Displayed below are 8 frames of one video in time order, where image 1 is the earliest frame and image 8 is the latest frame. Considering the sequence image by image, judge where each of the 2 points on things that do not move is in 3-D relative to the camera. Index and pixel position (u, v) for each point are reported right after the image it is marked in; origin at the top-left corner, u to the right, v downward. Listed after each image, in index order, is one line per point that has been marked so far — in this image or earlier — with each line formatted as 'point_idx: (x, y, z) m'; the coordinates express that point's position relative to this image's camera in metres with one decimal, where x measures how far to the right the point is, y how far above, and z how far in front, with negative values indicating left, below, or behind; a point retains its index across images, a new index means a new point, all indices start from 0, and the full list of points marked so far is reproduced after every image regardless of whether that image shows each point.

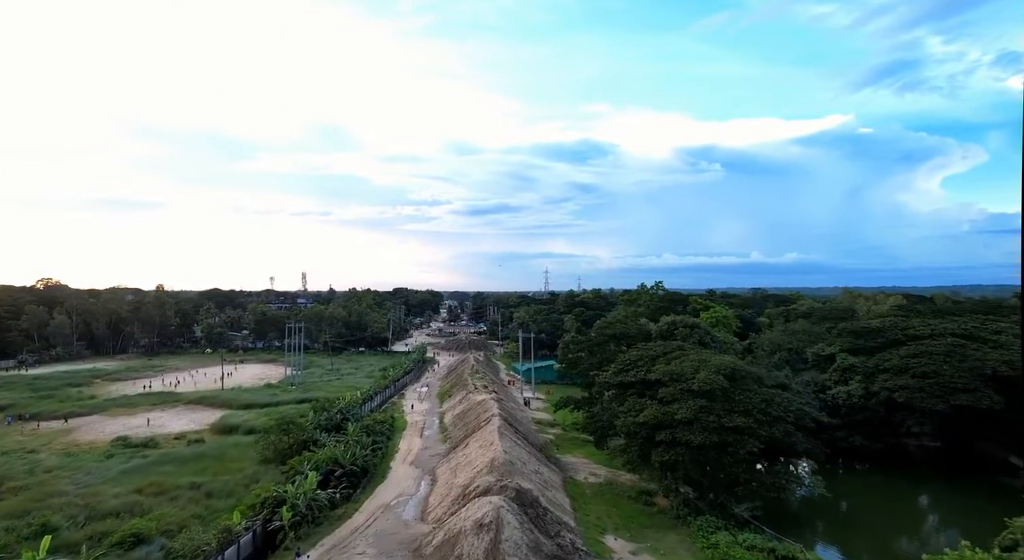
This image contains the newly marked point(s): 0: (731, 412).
0: (+7.7, -4.7, +19.3) m
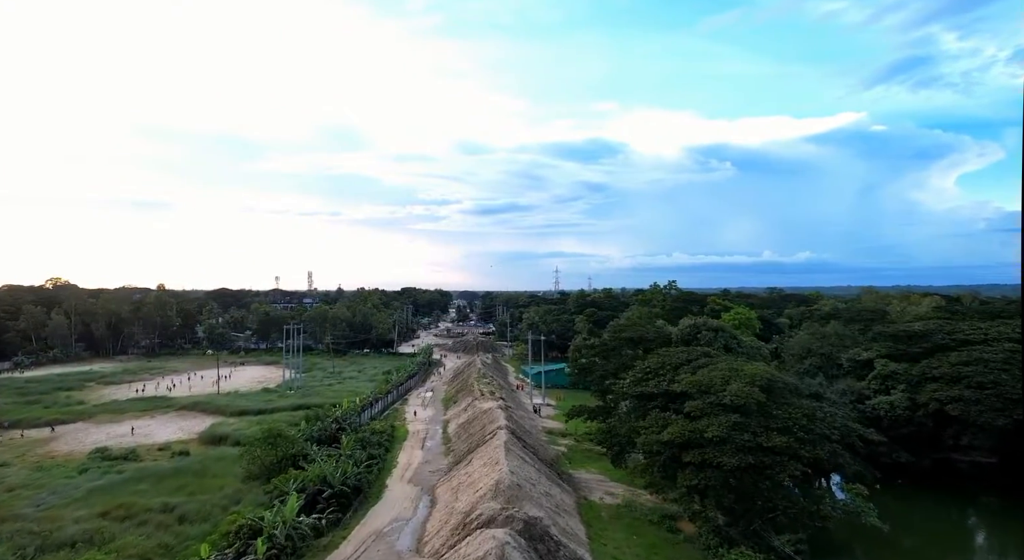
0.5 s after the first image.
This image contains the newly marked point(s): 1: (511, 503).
0: (+7.9, -4.6, +17.0) m
1: (0.0, -6.8, +16.6) m
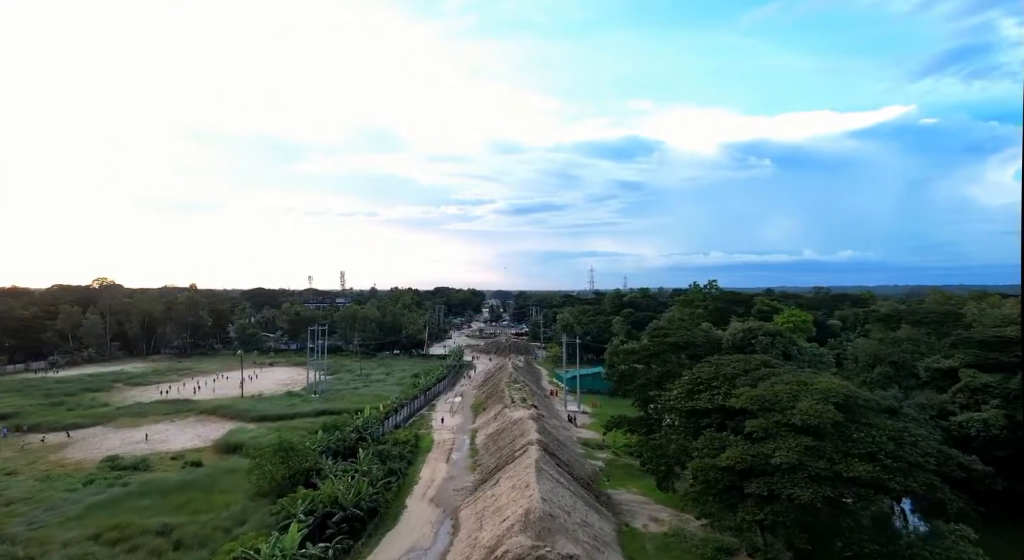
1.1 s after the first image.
0: (+8.8, -4.6, +14.2) m
1: (+0.8, -6.8, +14.3) m
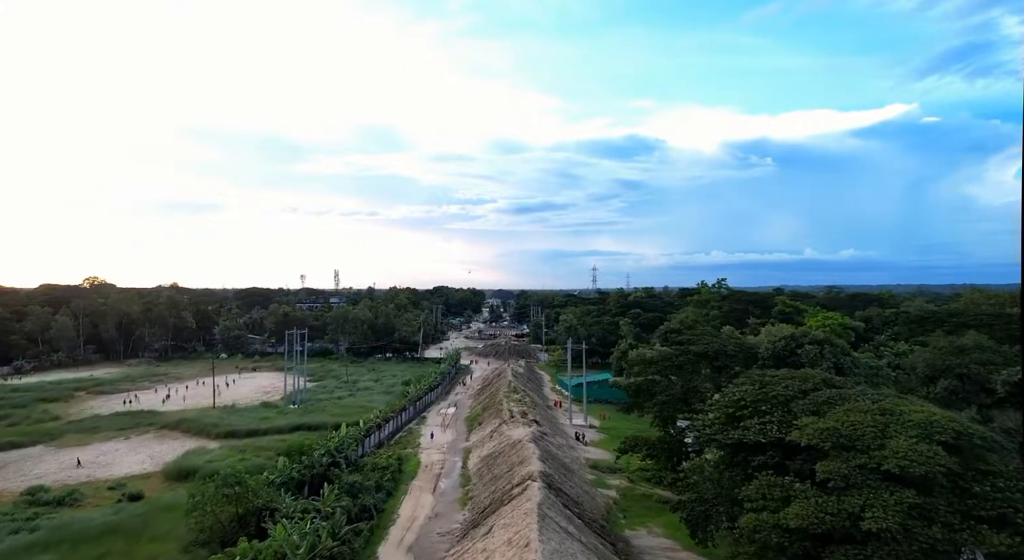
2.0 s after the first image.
0: (+8.6, -4.5, +10.3) m
1: (+0.7, -6.7, +10.5) m
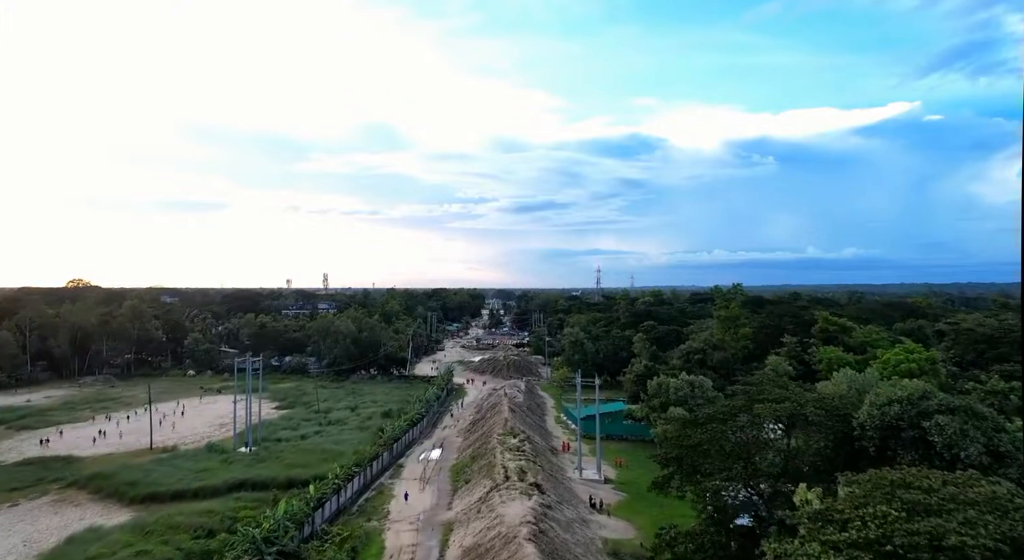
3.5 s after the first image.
0: (+8.4, -5.5, +4.1) m
1: (+0.5, -7.7, +4.2) m
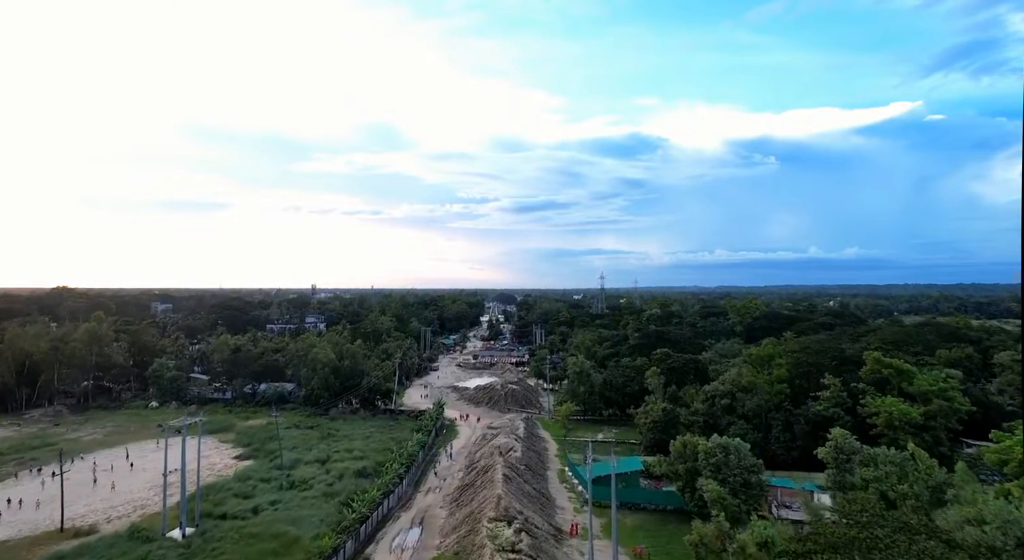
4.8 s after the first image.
0: (+8.1, -7.5, -1.6) m
1: (+0.2, -9.7, -1.4) m
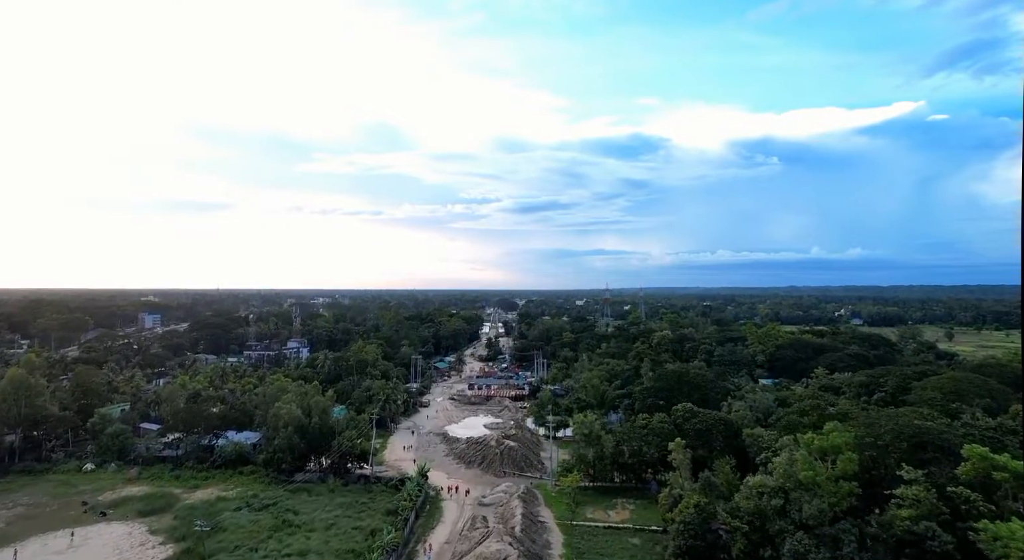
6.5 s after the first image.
0: (+7.6, -10.7, -9.0) m
1: (-0.3, -12.9, -8.8) m
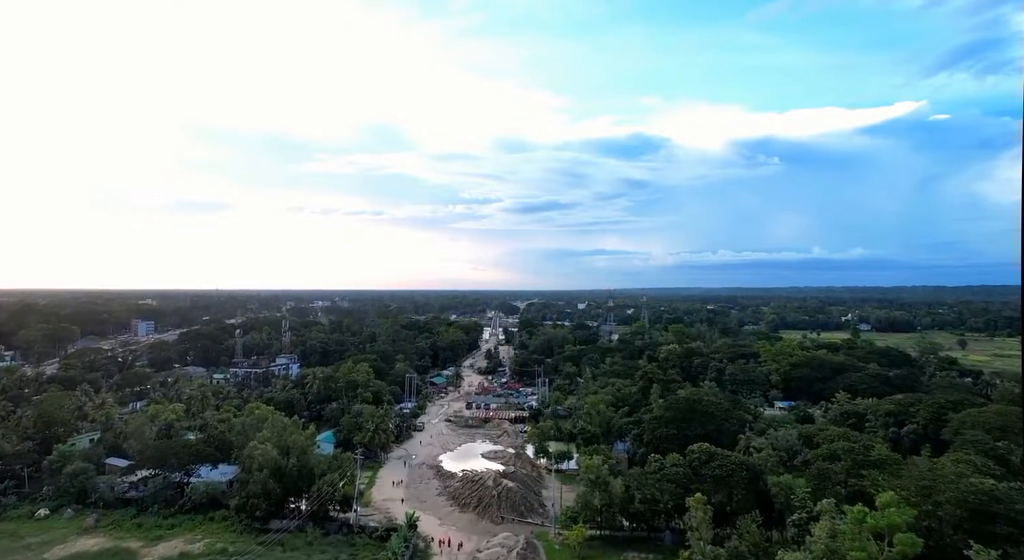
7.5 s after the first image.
0: (+7.4, -12.6, -13.1) m
1: (-0.5, -14.7, -12.9) m
